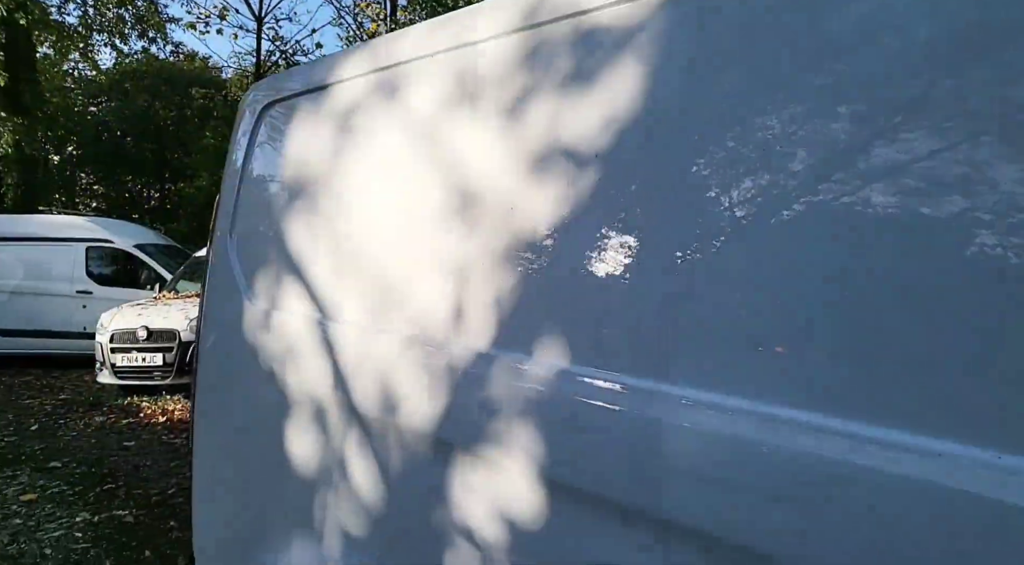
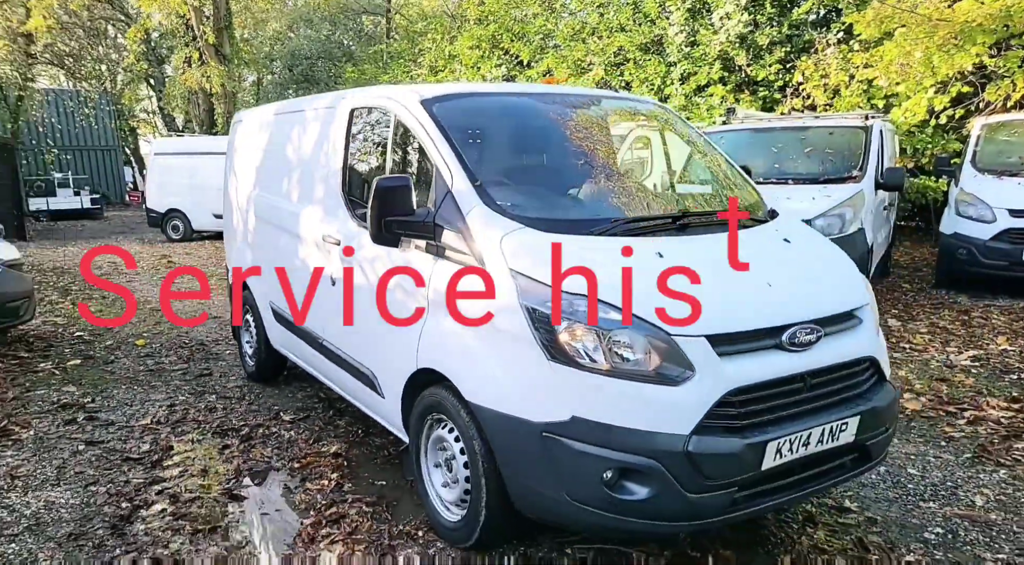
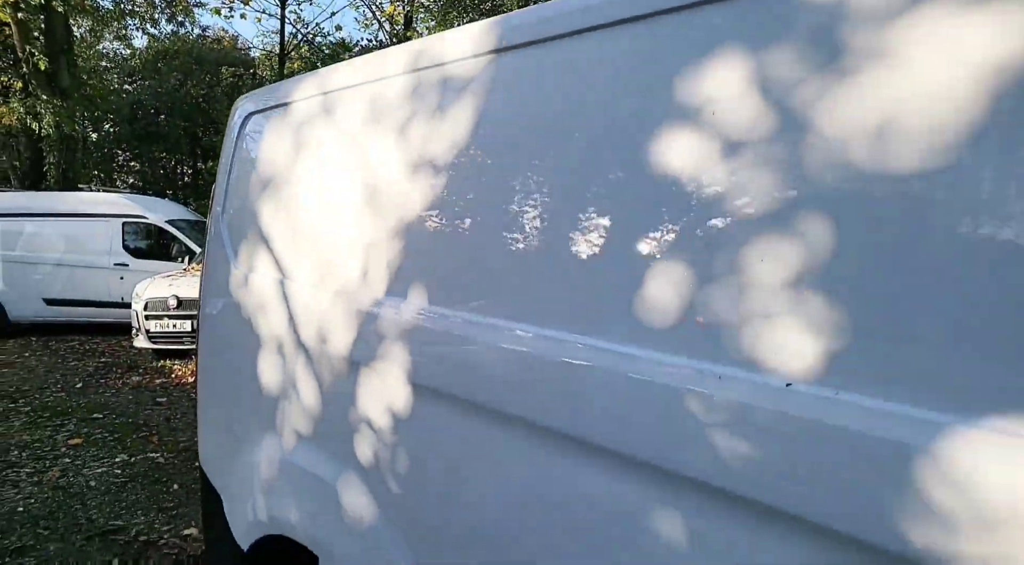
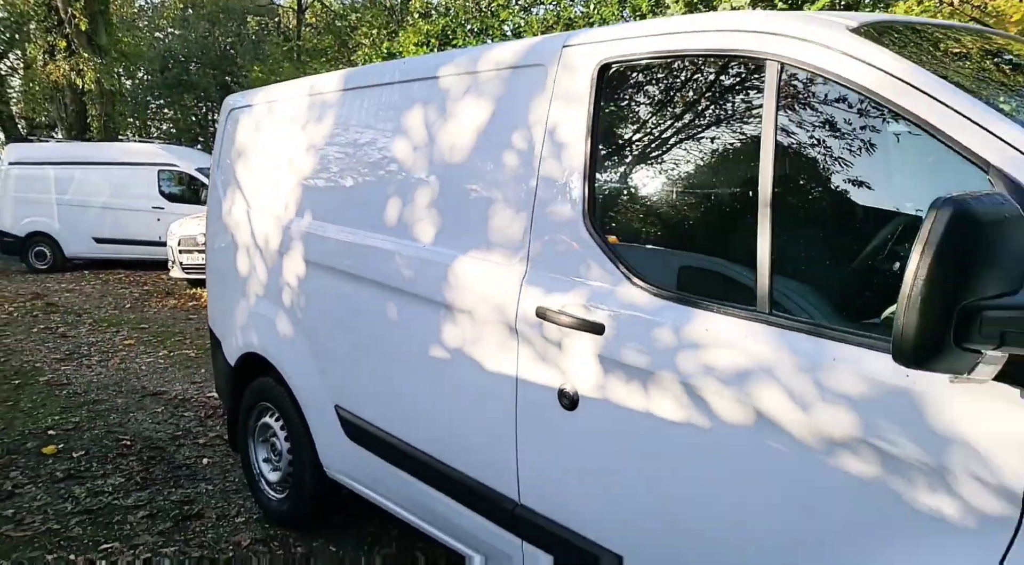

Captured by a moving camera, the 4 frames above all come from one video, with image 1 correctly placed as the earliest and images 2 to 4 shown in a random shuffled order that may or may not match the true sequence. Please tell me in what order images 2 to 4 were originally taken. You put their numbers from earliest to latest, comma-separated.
3, 4, 2
